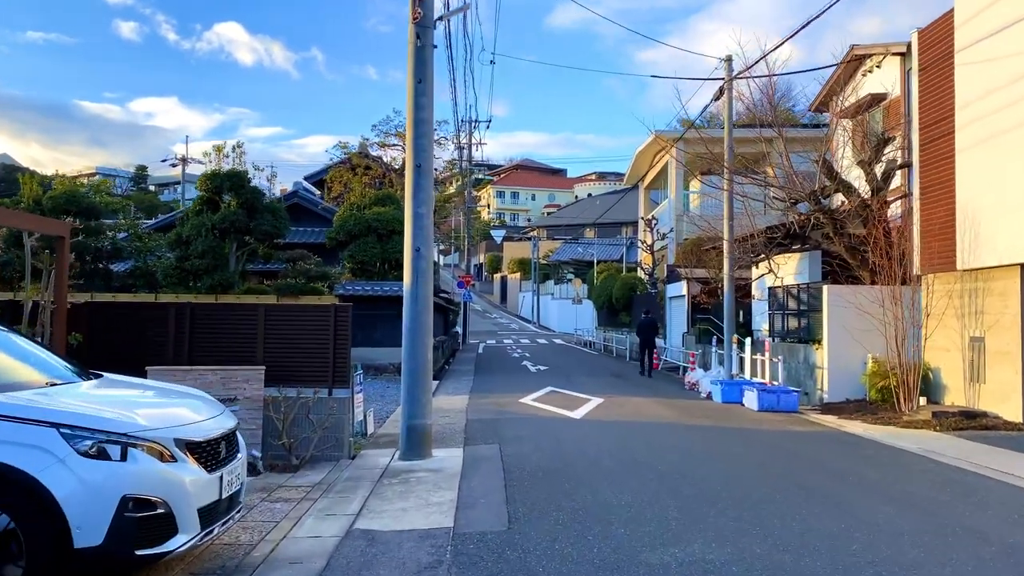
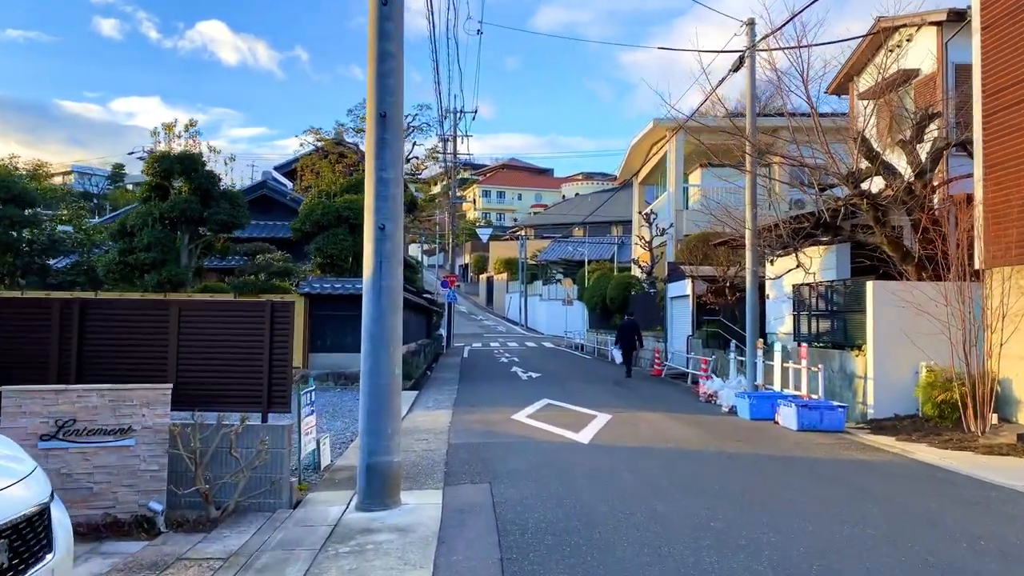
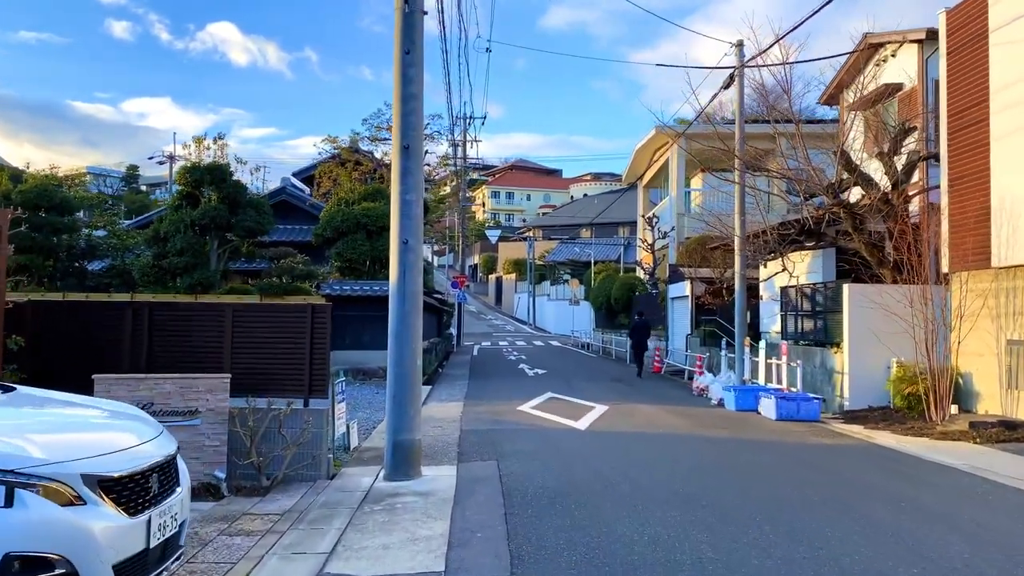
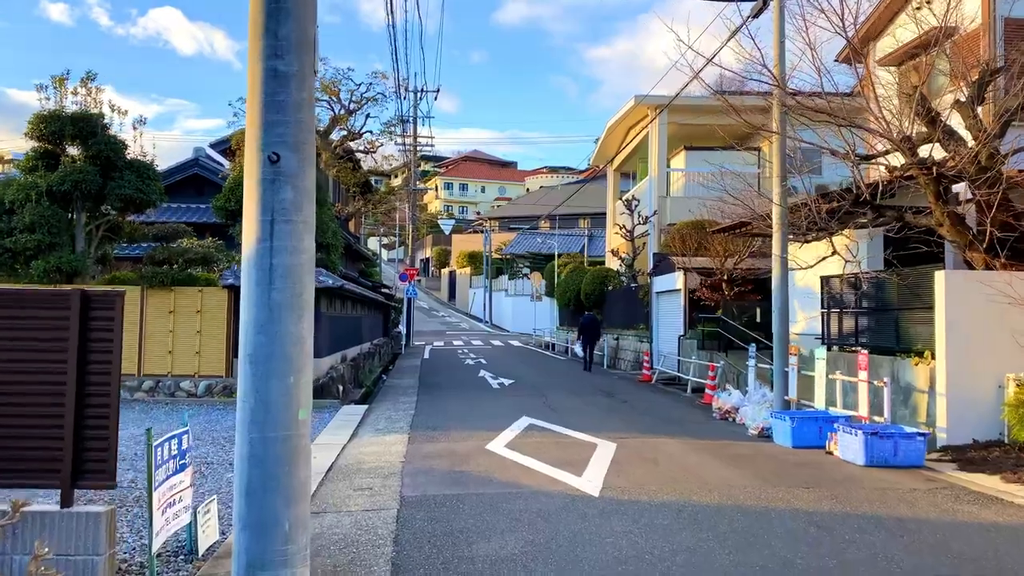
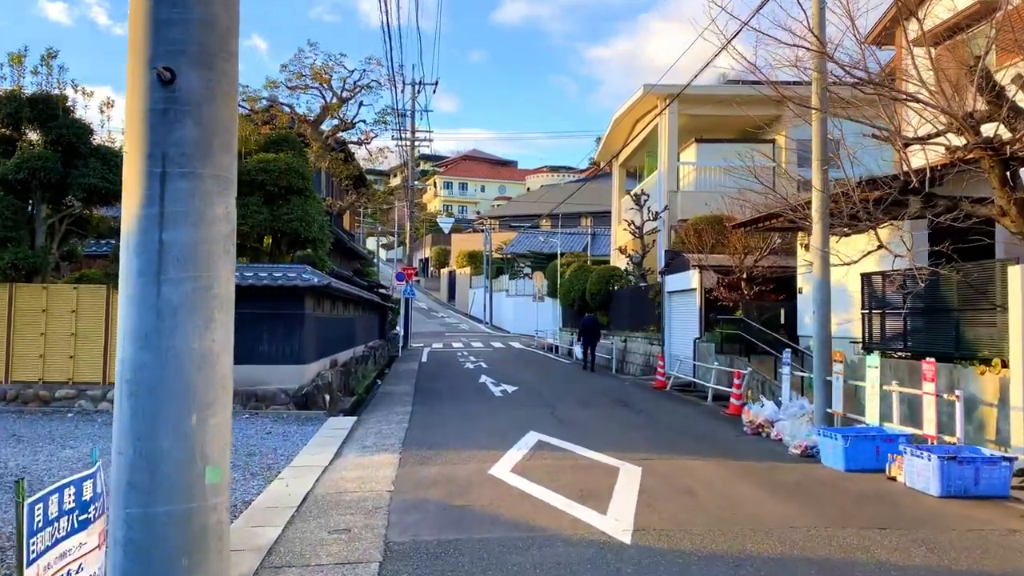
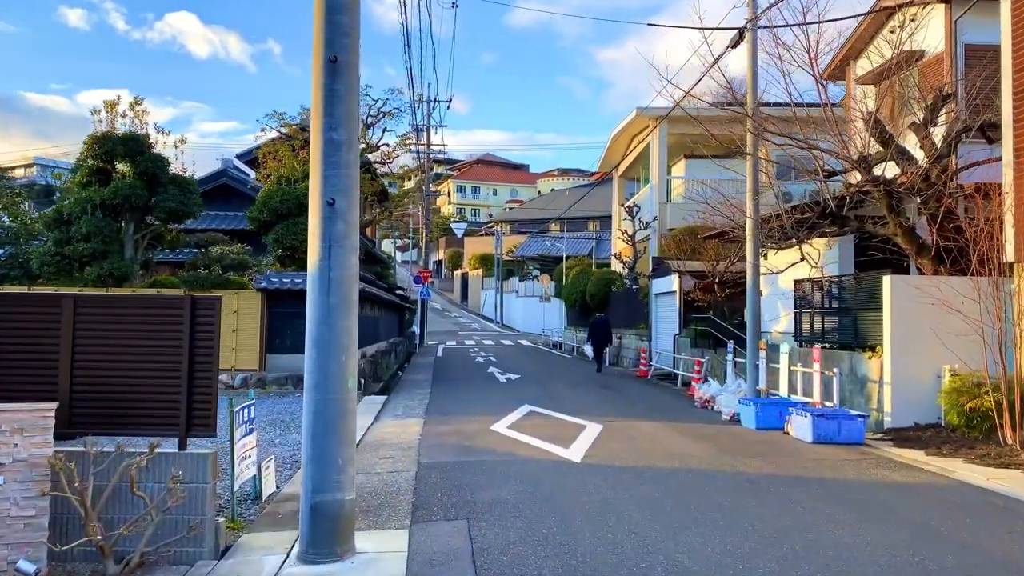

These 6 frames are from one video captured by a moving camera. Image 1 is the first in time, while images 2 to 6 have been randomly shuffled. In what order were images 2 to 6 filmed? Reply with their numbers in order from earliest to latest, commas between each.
3, 2, 6, 4, 5
